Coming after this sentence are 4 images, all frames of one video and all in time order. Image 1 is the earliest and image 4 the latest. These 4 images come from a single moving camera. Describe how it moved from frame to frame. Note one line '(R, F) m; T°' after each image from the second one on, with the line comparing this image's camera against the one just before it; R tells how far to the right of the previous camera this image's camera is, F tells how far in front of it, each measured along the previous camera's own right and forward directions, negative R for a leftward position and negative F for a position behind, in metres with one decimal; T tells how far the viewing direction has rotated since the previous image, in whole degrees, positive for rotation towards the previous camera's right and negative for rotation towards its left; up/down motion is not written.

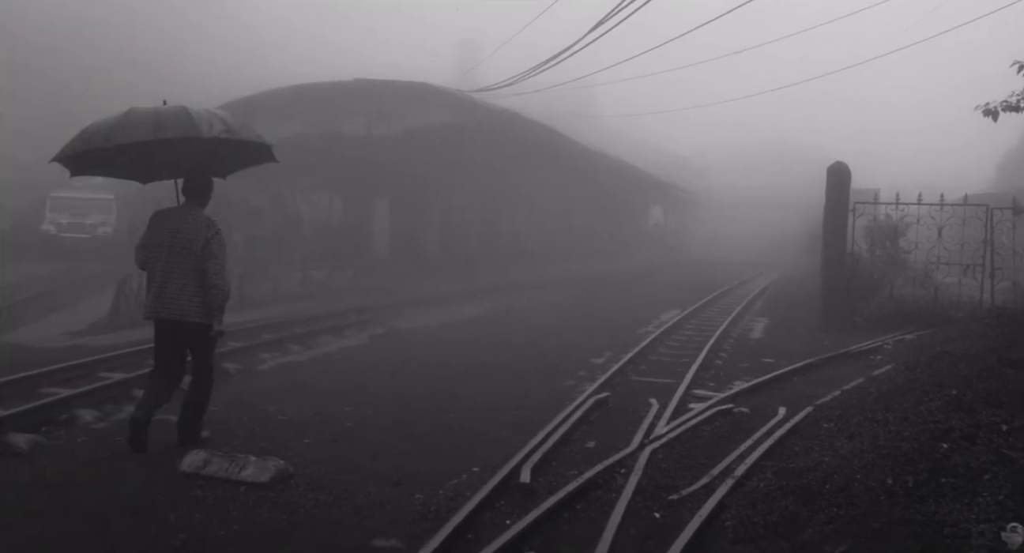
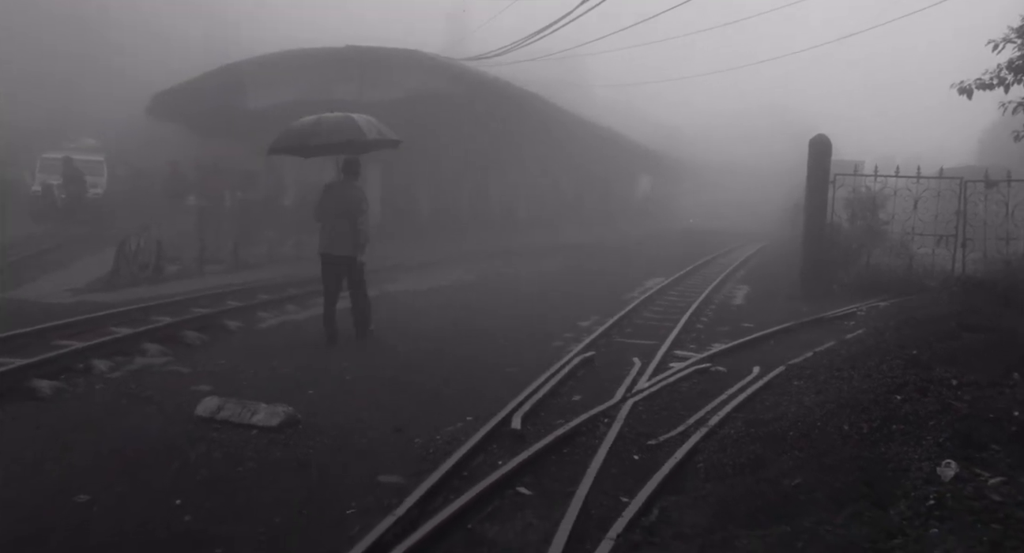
(0.0, -0.4) m; +1°
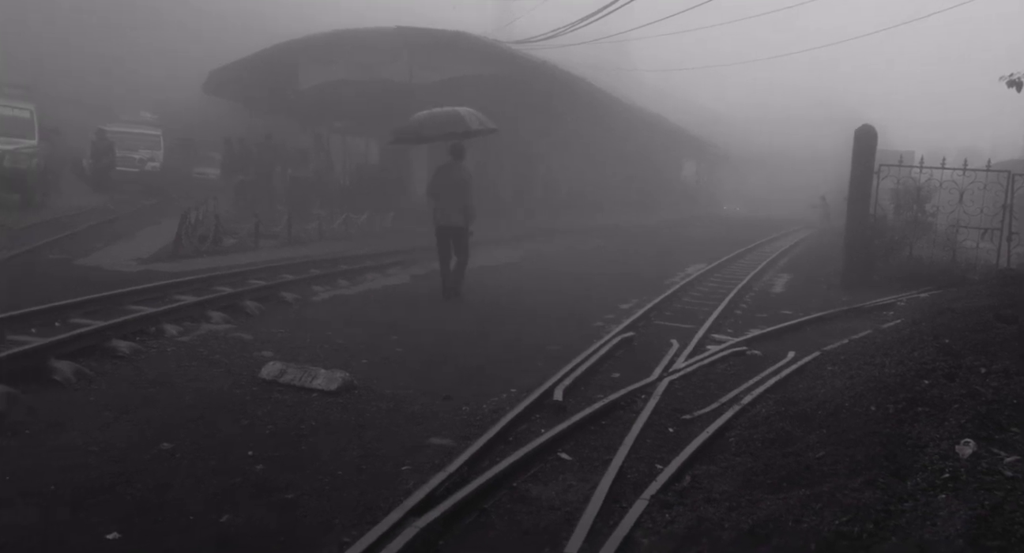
(-0.1, -0.3) m; -3°
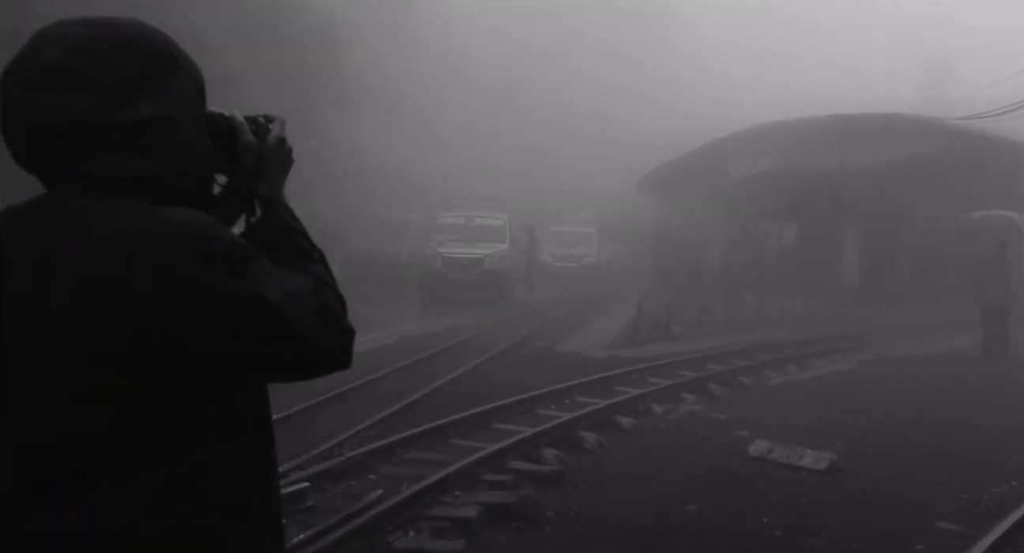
(-0.5, -1.3) m; -29°
